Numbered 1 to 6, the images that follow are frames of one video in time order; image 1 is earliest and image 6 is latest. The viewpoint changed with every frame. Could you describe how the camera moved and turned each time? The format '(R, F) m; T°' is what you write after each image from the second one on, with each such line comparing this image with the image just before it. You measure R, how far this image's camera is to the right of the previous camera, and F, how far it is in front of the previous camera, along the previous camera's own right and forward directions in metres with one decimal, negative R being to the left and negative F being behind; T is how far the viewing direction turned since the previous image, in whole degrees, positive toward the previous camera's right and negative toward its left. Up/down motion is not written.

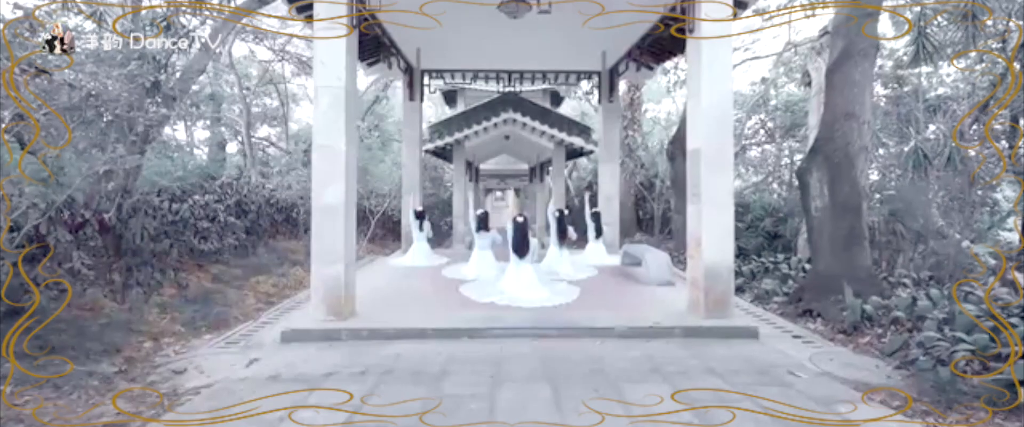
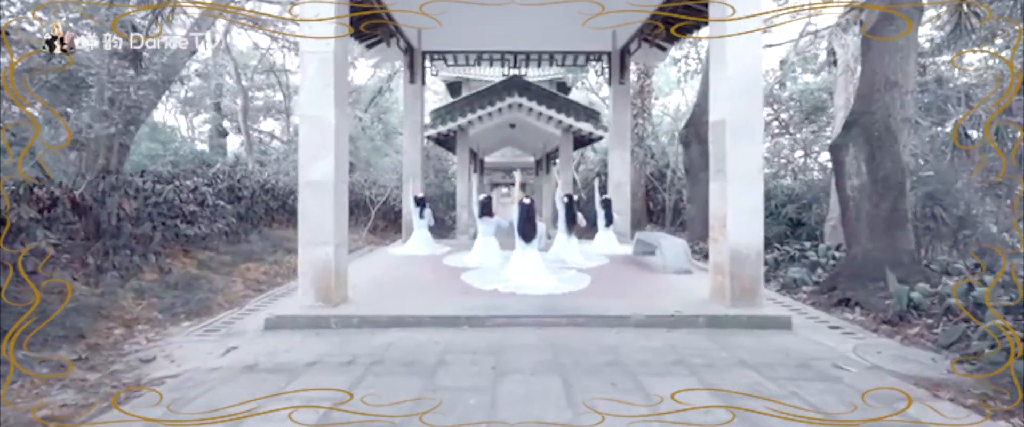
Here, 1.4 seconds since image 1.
(0.0, +0.5) m; -1°
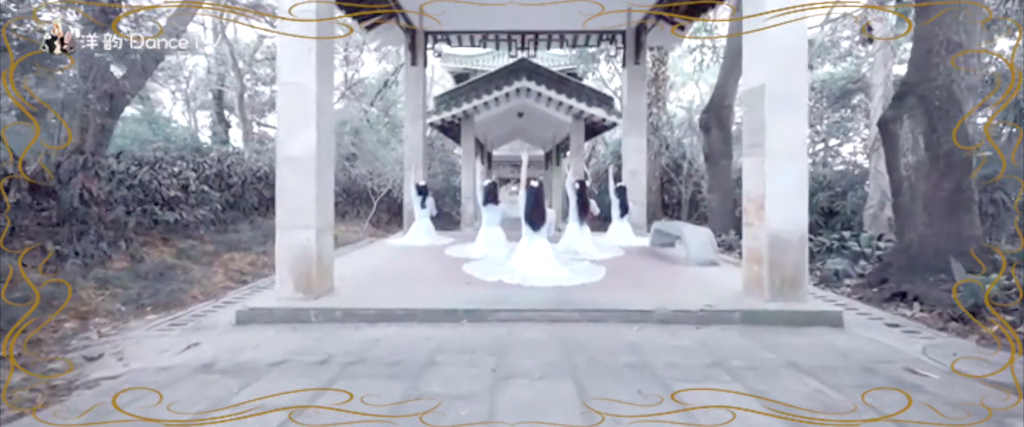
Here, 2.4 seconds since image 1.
(0.0, +0.6) m; -1°
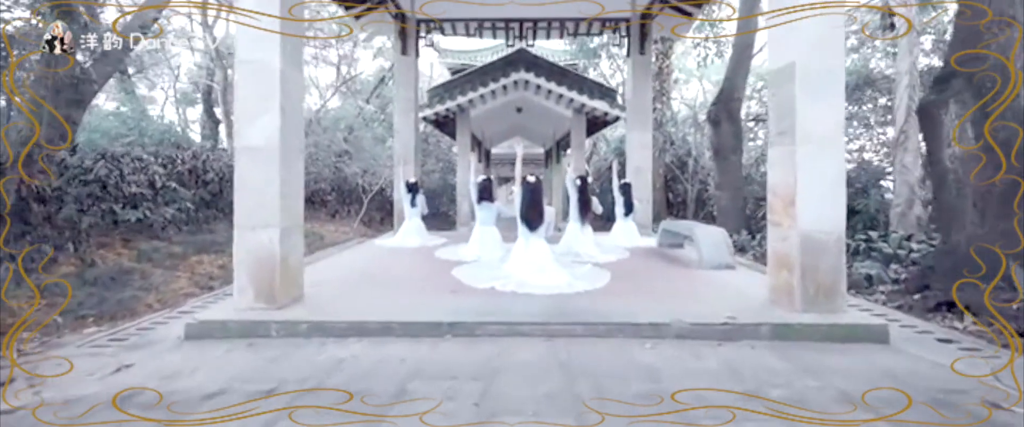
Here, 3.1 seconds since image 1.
(+0.1, +0.6) m; 0°
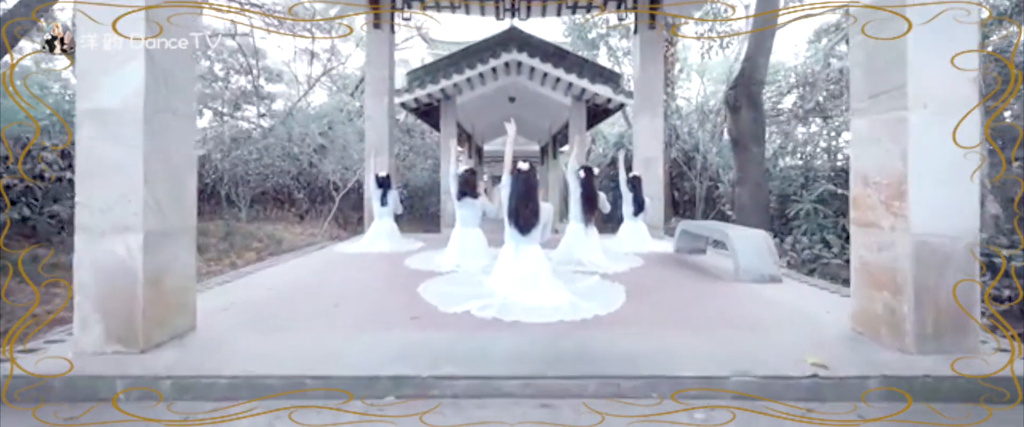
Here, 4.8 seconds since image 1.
(+0.1, +1.2) m; +1°
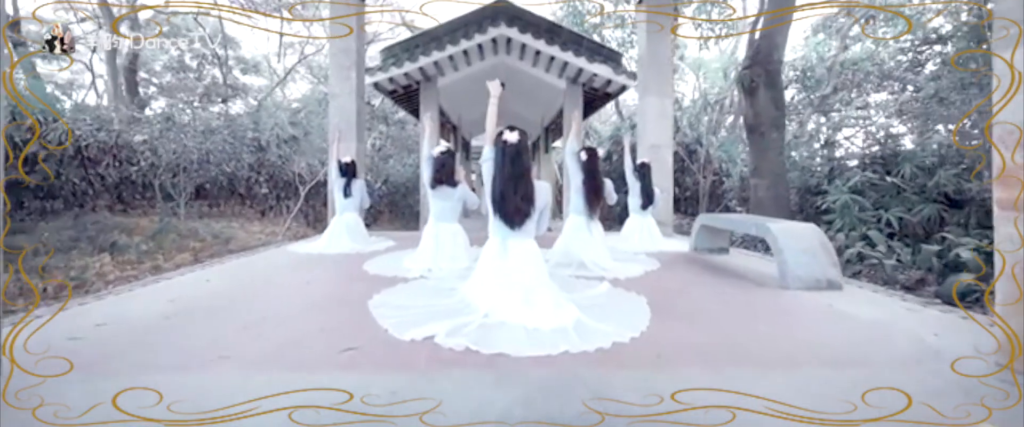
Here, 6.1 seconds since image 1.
(0.0, +1.0) m; +1°
